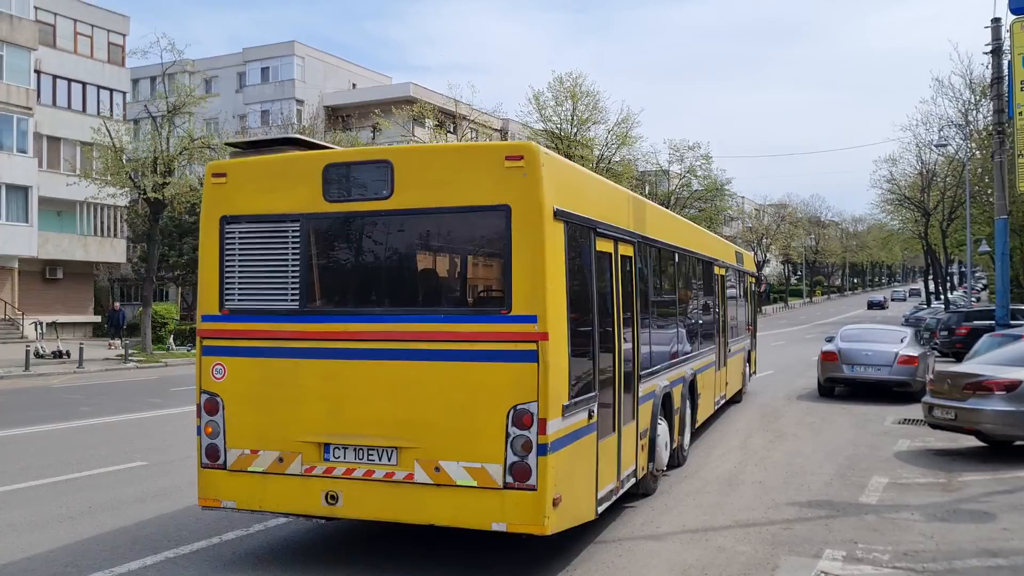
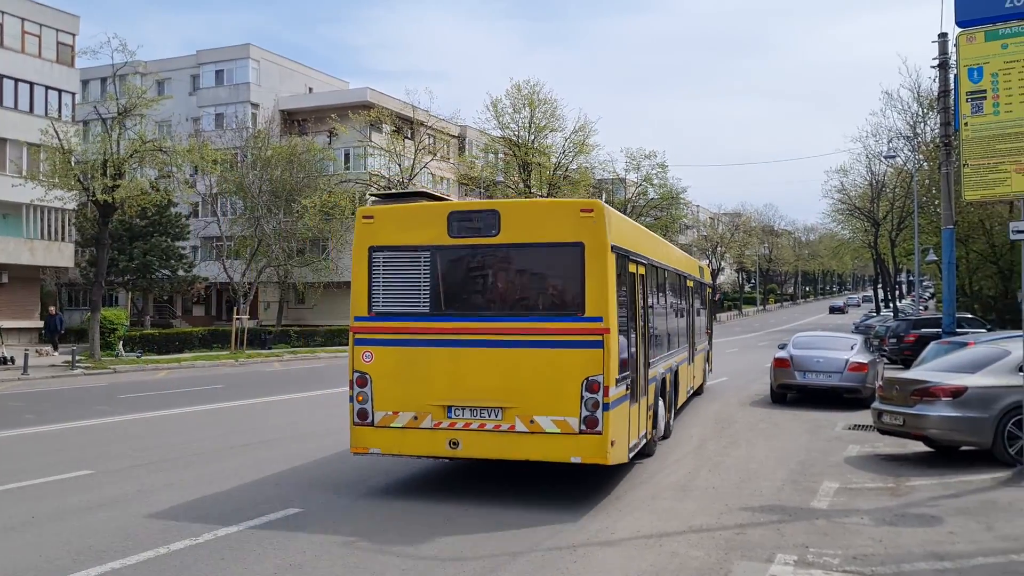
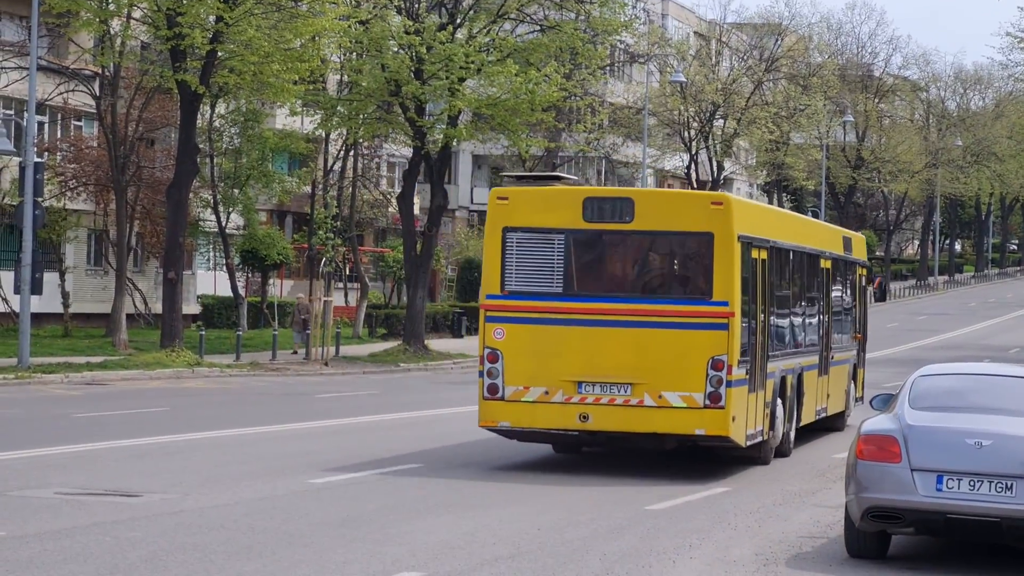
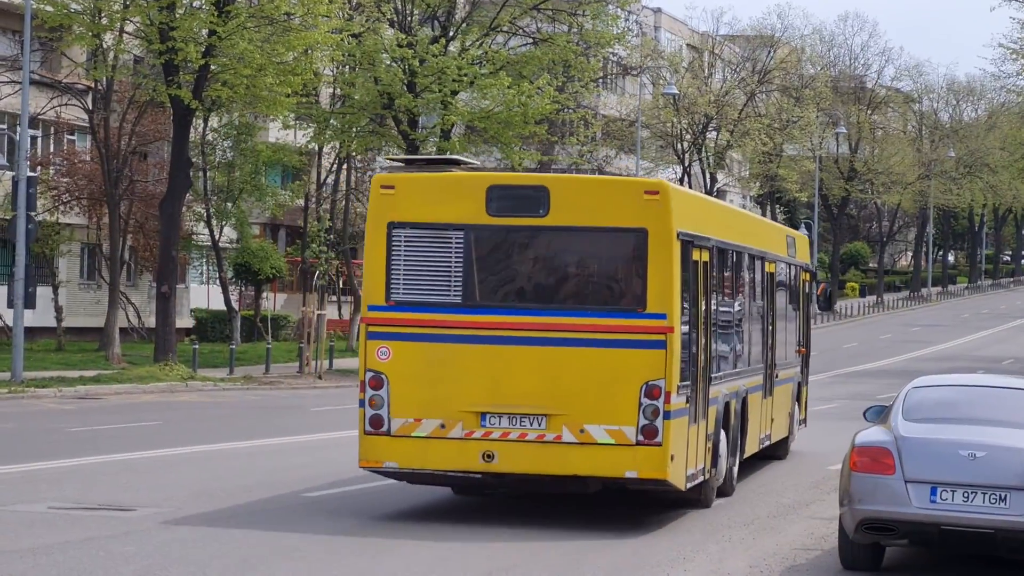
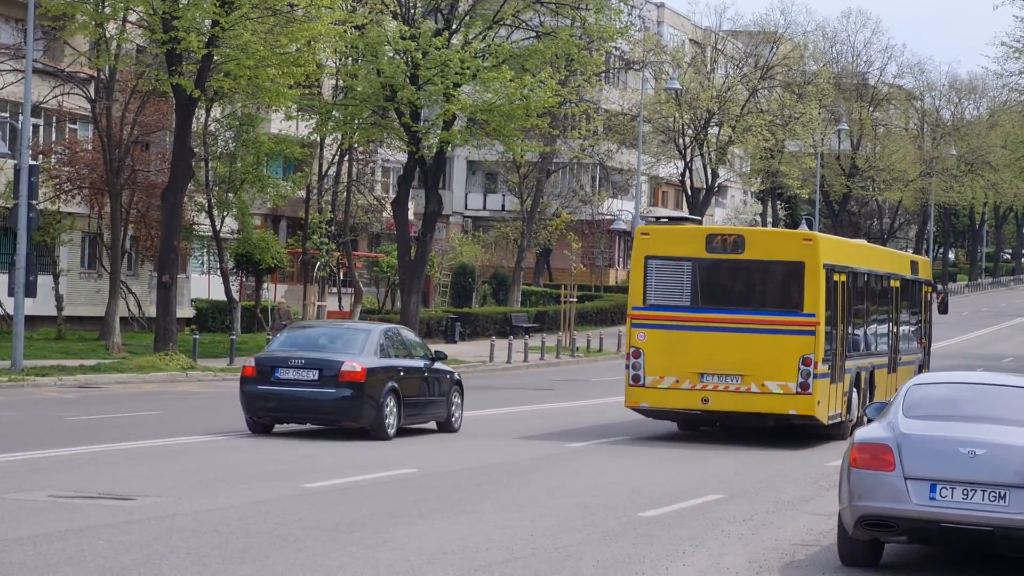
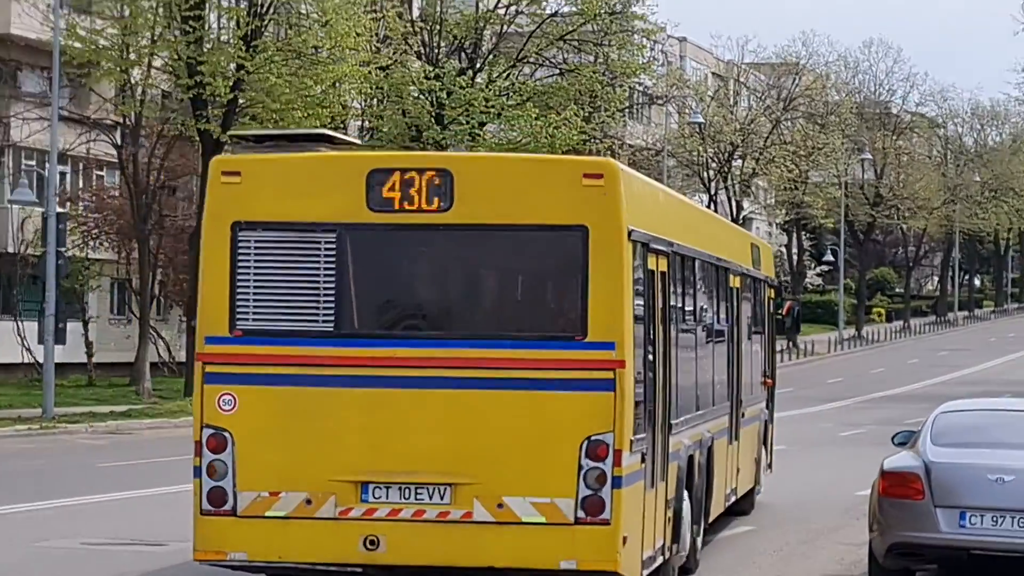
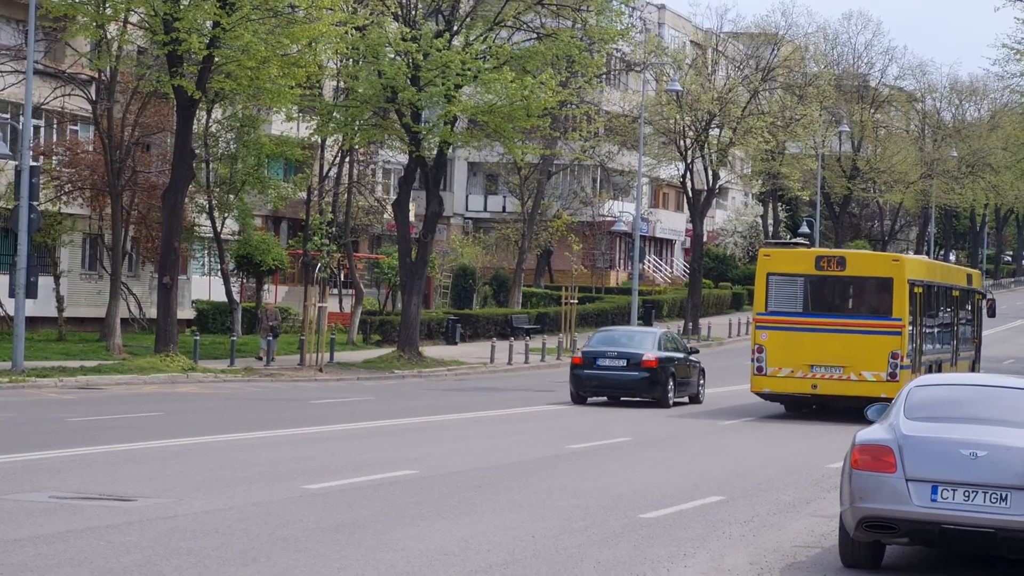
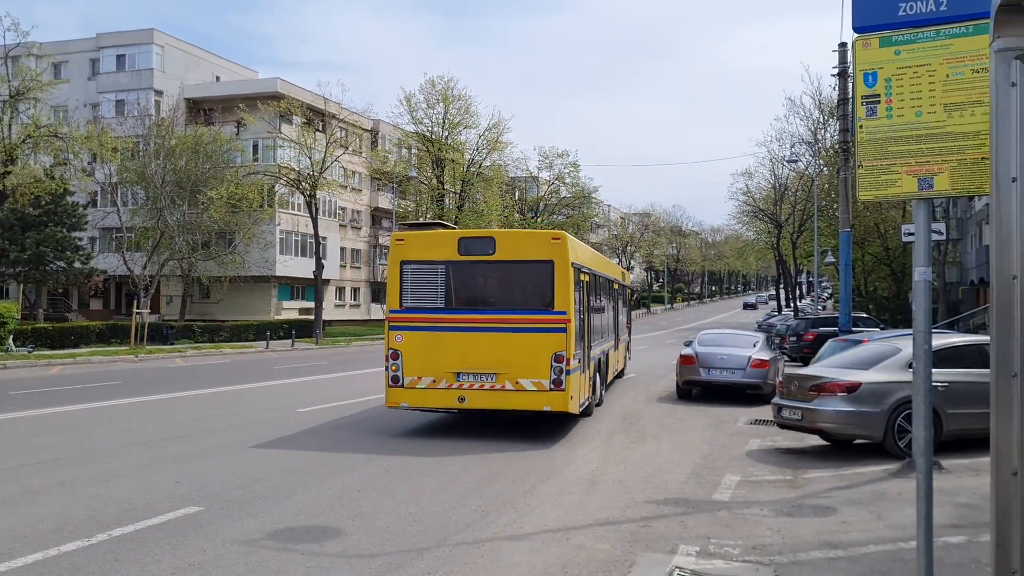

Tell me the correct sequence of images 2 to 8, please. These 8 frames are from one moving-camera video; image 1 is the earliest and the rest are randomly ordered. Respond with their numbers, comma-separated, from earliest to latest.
2, 8, 6, 4, 3, 5, 7
